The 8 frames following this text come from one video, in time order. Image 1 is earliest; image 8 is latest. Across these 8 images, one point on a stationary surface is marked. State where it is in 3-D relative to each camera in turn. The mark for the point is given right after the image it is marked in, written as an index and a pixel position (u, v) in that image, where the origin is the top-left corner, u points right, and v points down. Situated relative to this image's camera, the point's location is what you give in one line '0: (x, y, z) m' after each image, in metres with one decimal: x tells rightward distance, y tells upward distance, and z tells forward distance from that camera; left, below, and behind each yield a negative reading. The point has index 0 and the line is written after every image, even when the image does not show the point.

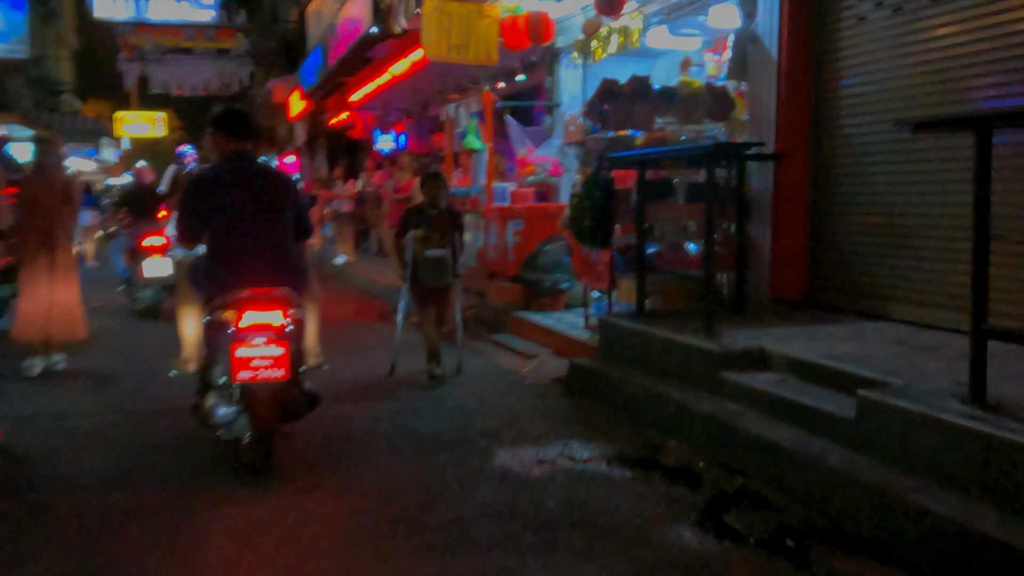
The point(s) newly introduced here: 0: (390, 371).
0: (-1.0, -0.7, +7.3) m
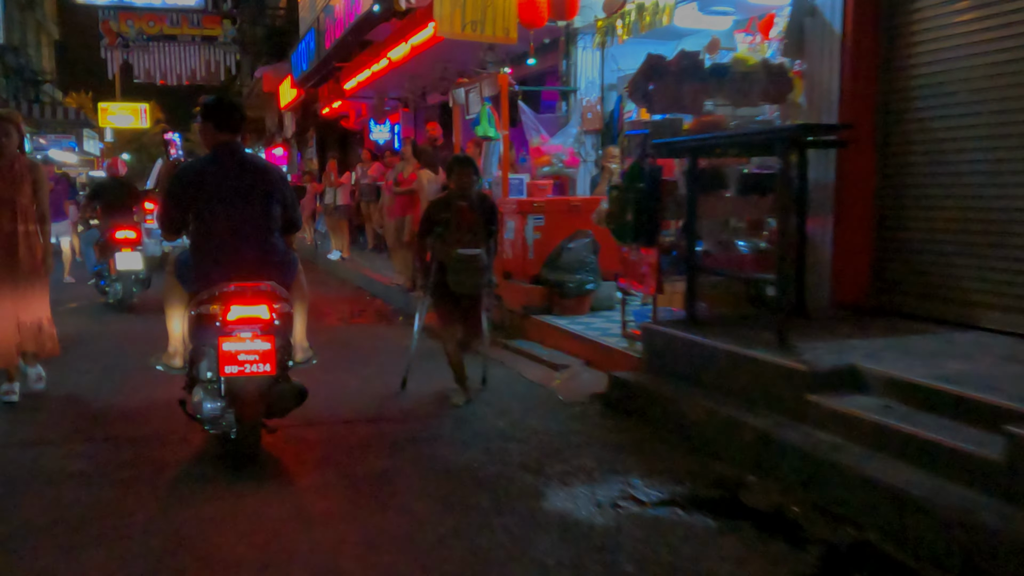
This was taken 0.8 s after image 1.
0: (-0.8, -0.7, +6.5) m
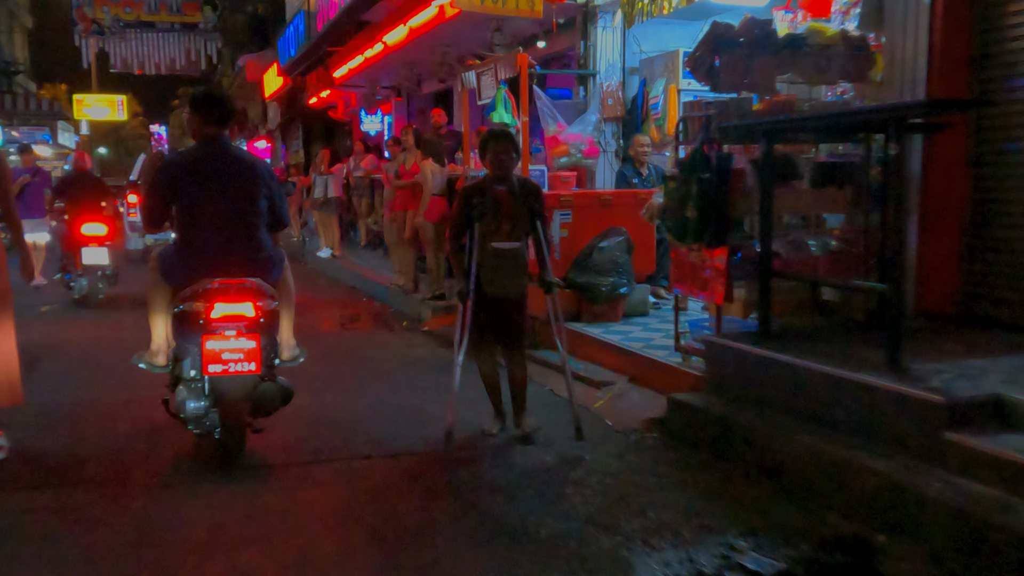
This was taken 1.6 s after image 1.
0: (-0.5, -0.8, +5.6) m
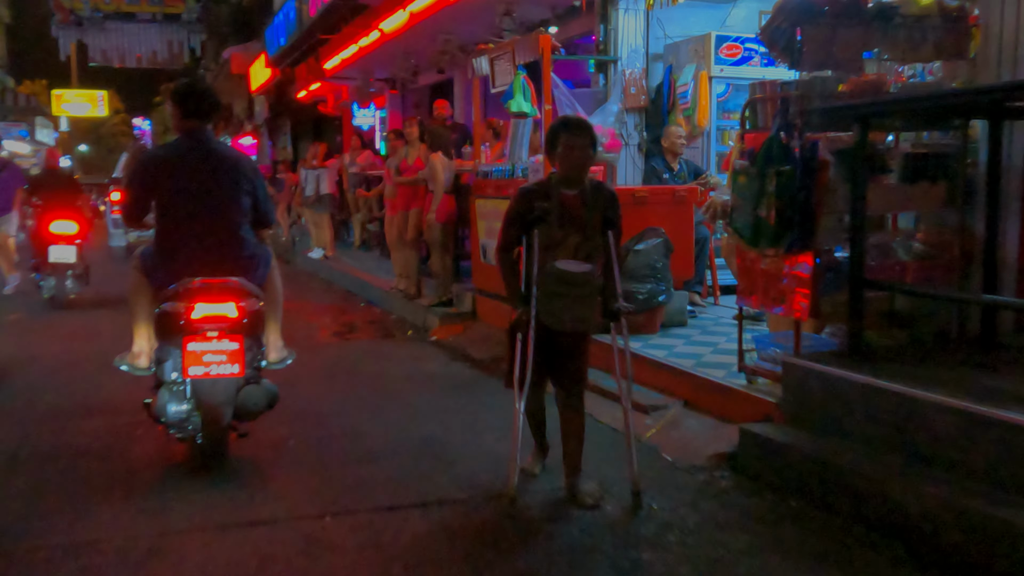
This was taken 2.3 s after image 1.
0: (-0.3, -0.8, +4.8) m
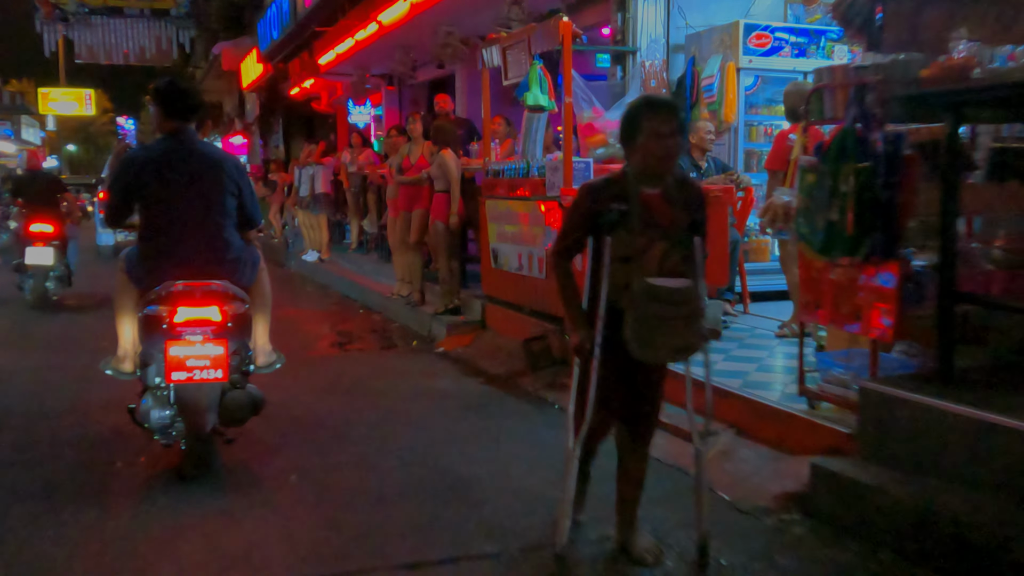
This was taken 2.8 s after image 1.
0: (-0.2, -0.9, +4.2) m
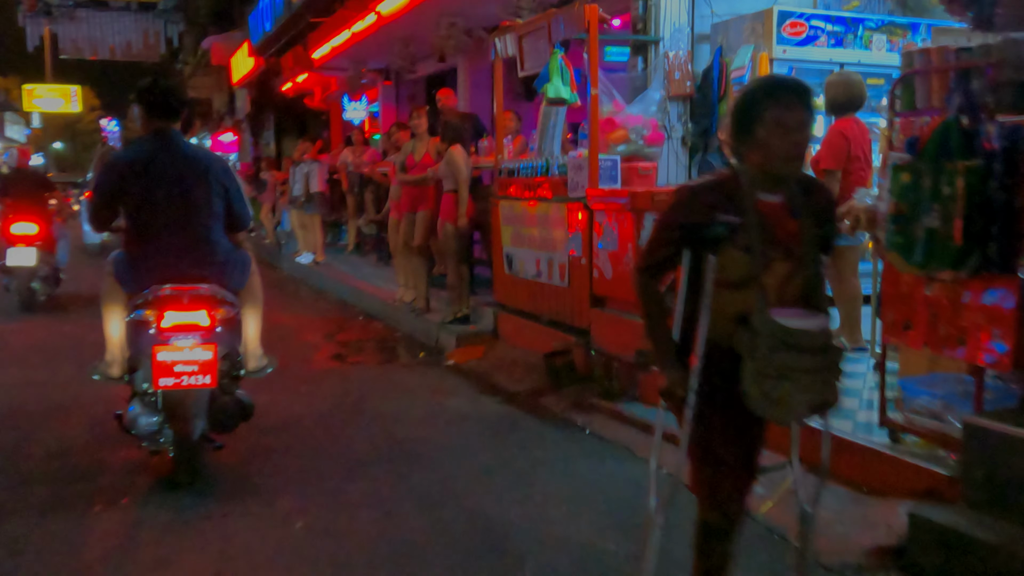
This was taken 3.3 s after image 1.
0: (0.0, -0.9, +3.7) m
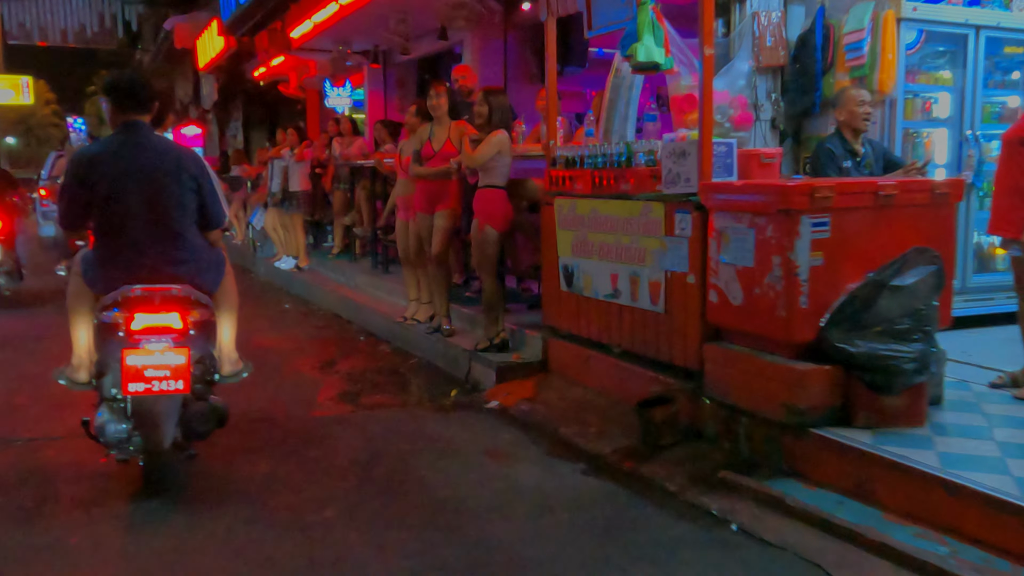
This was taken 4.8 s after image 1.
0: (+0.5, -1.1, +2.1) m
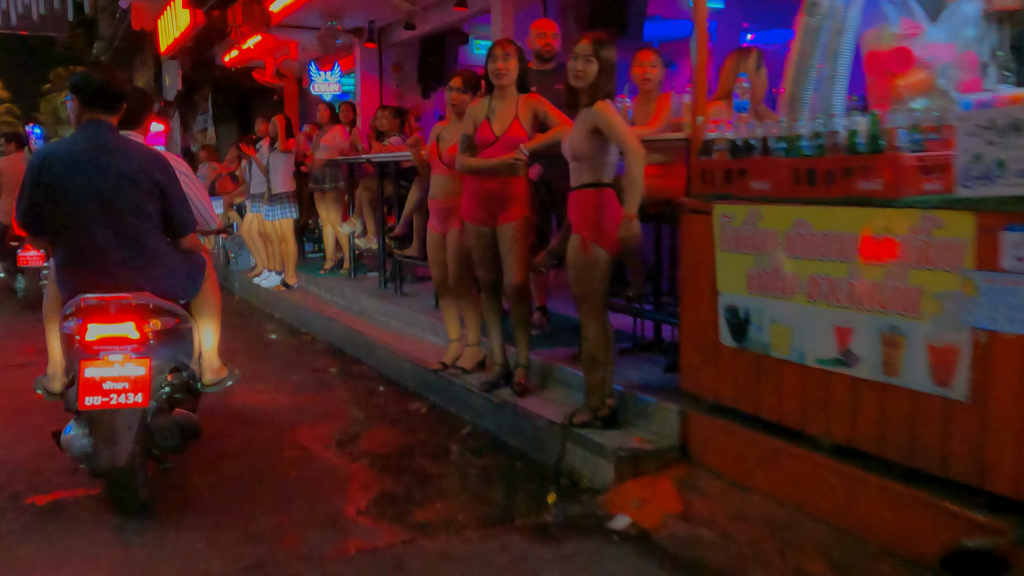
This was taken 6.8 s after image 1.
0: (+1.2, -1.3, +0.2) m
